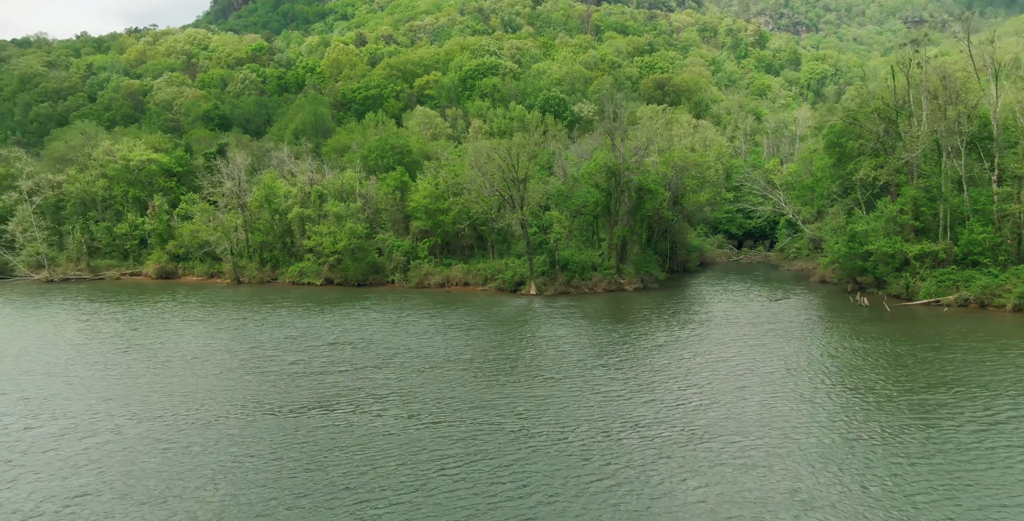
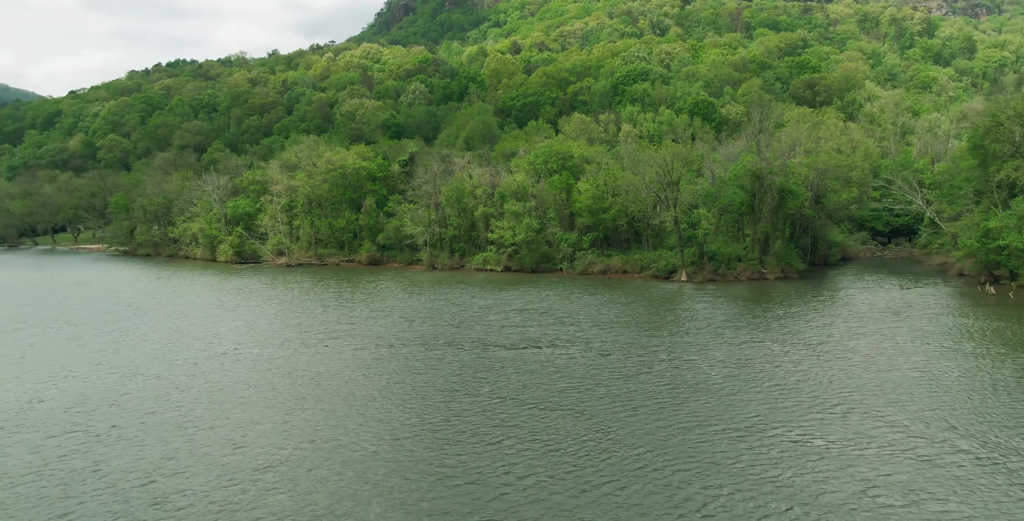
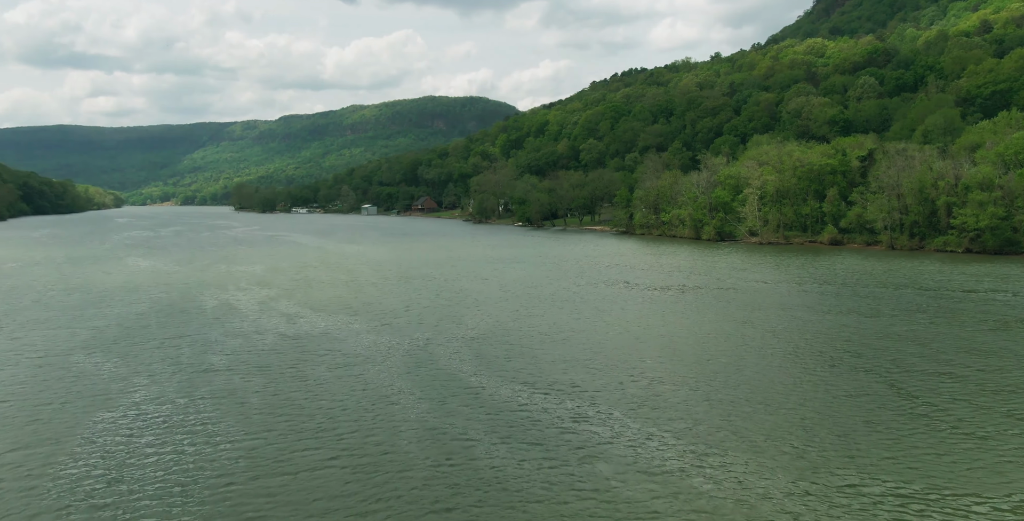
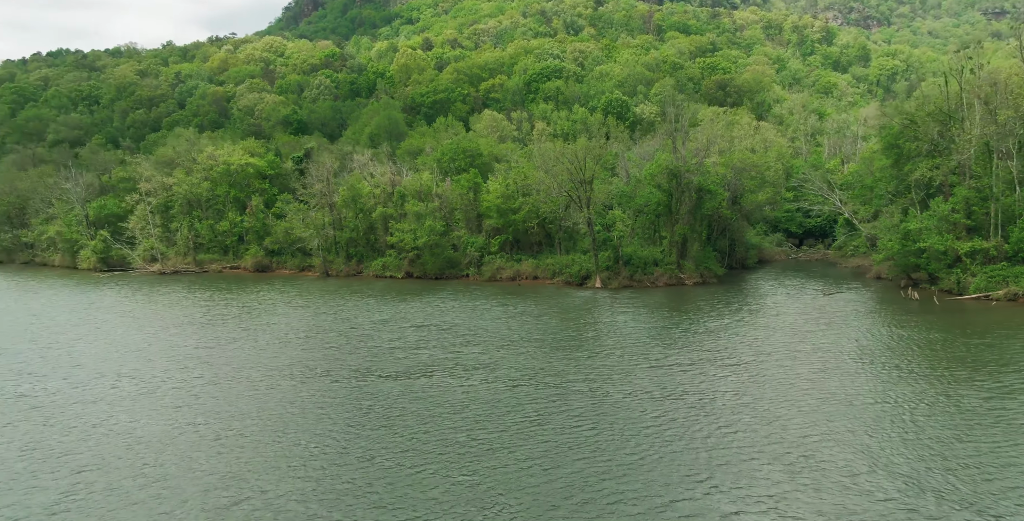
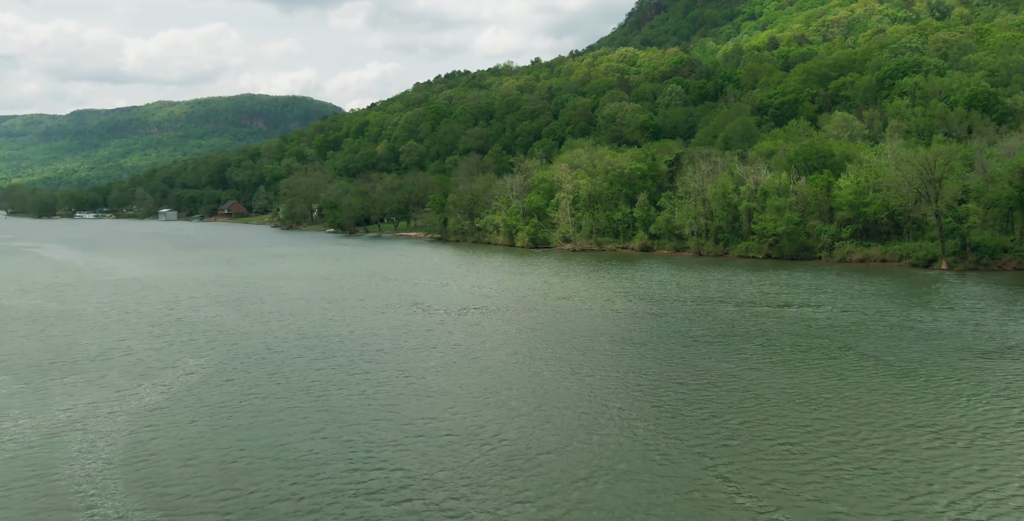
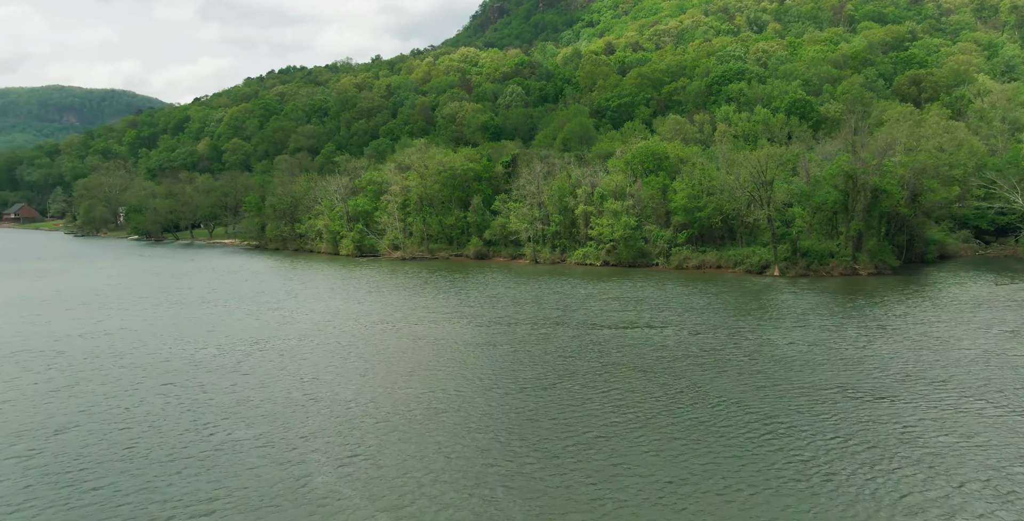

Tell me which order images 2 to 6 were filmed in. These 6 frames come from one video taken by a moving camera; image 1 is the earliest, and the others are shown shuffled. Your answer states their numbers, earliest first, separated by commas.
4, 2, 6, 5, 3
